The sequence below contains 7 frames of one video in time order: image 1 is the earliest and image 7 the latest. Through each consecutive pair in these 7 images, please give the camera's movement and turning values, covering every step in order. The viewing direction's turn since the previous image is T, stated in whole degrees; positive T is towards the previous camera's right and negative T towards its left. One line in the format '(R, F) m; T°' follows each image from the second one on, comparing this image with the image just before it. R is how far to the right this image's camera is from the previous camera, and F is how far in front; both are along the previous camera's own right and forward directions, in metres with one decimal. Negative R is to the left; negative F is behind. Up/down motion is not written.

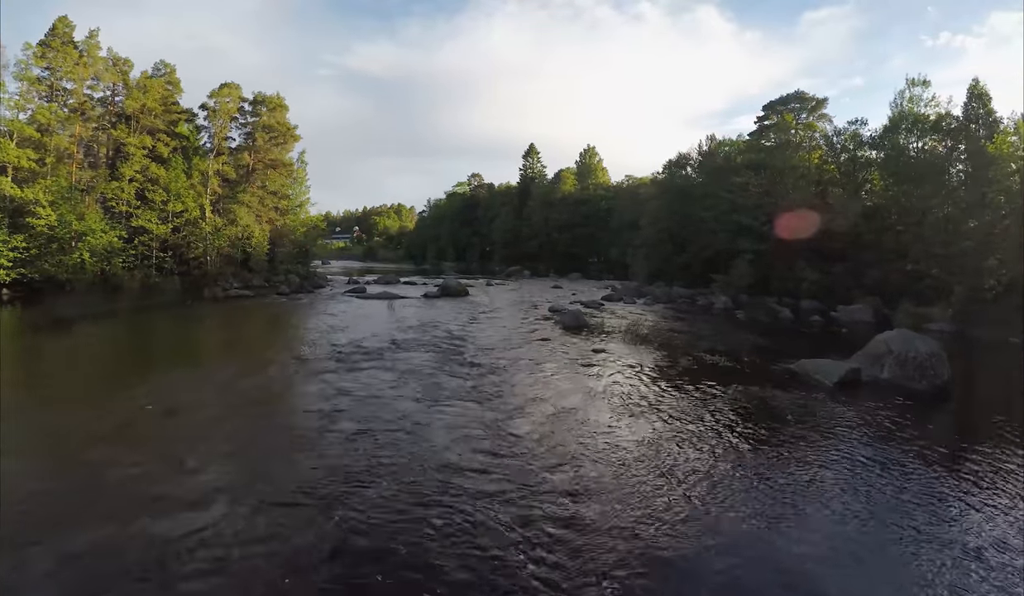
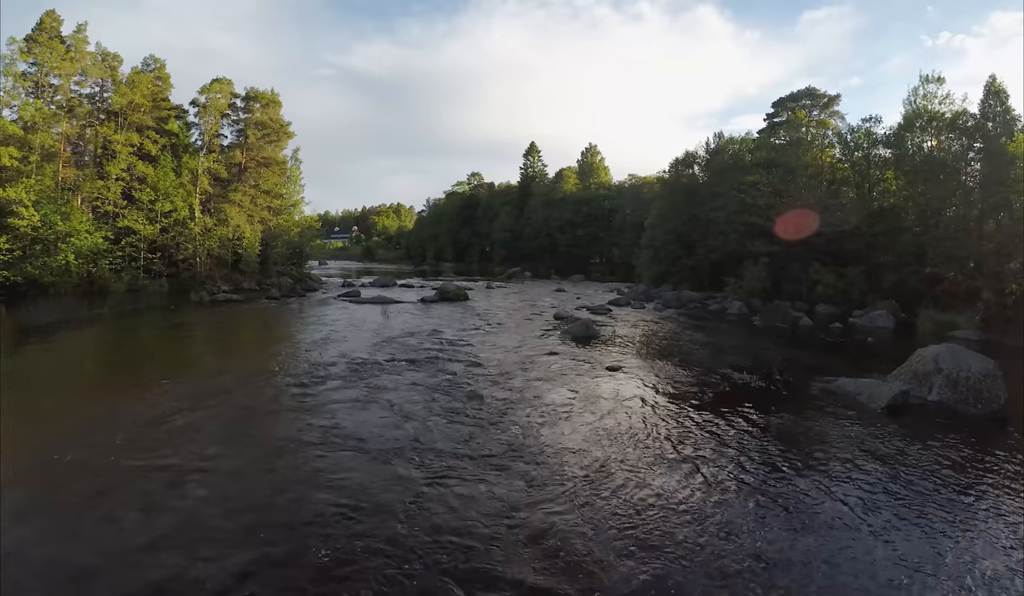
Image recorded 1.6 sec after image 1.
(-0.1, +1.5) m; 0°
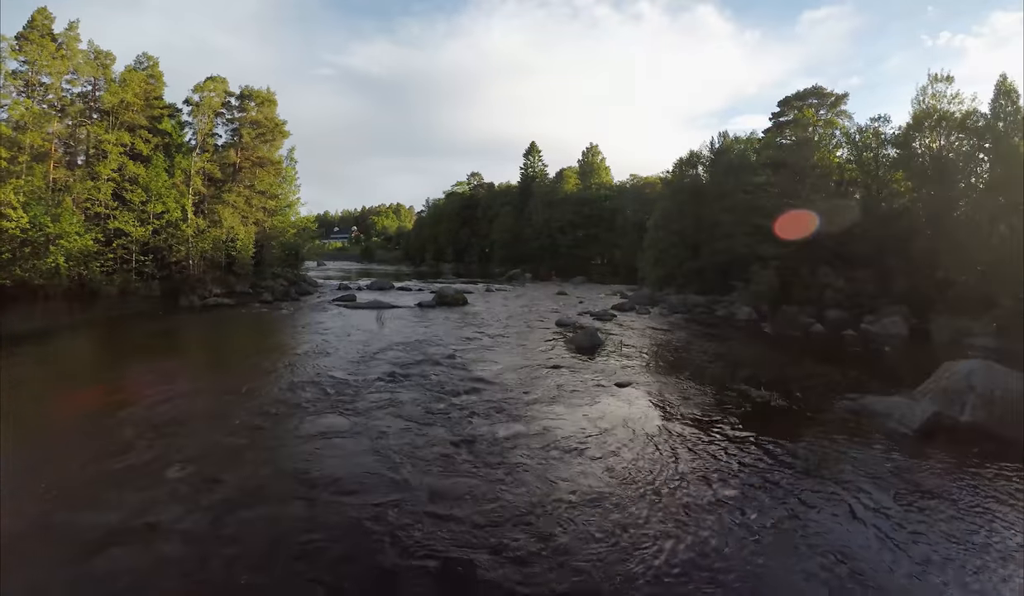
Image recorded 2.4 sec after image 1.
(0.0, +0.9) m; 0°
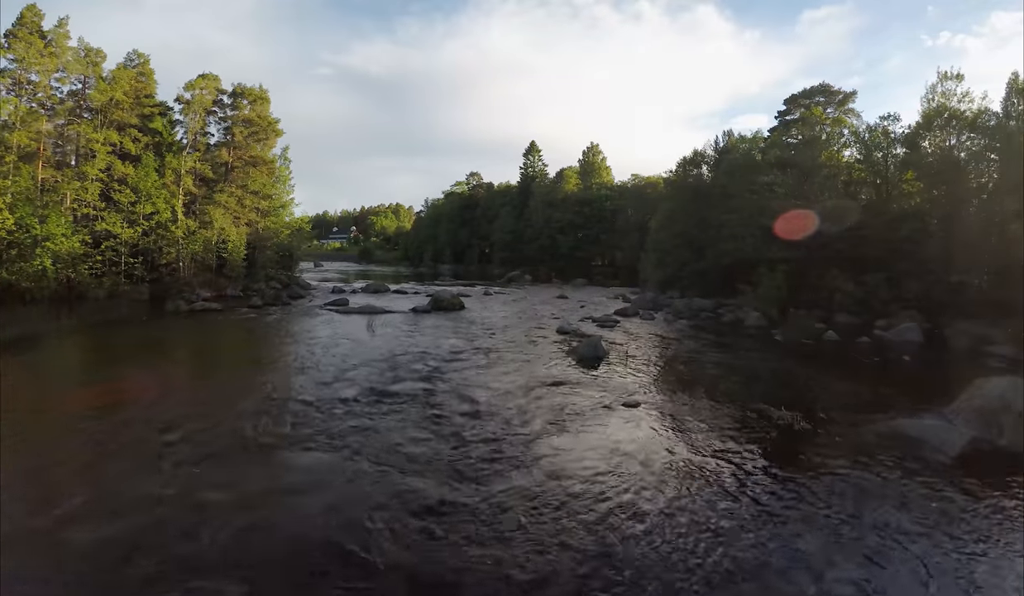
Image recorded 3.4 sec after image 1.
(+0.1, +1.0) m; 0°
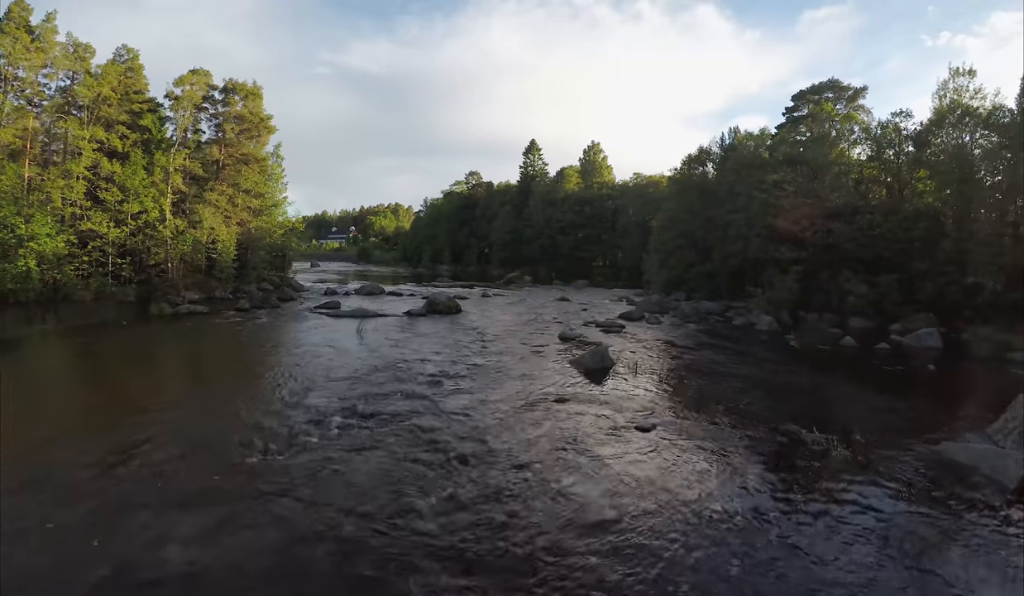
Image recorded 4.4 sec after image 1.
(0.0, +1.2) m; 0°
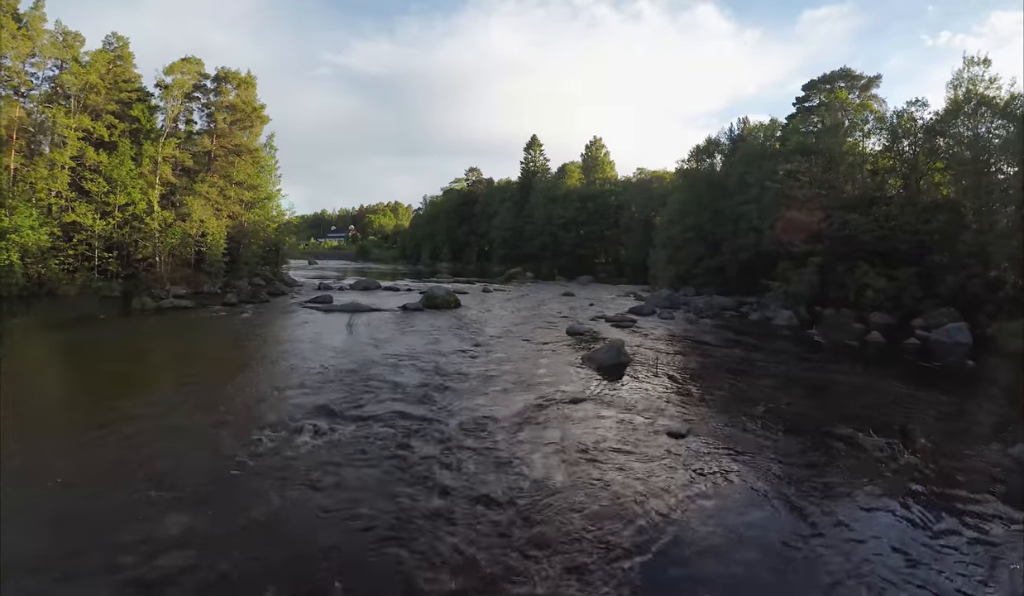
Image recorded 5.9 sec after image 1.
(-0.1, +1.4) m; 0°
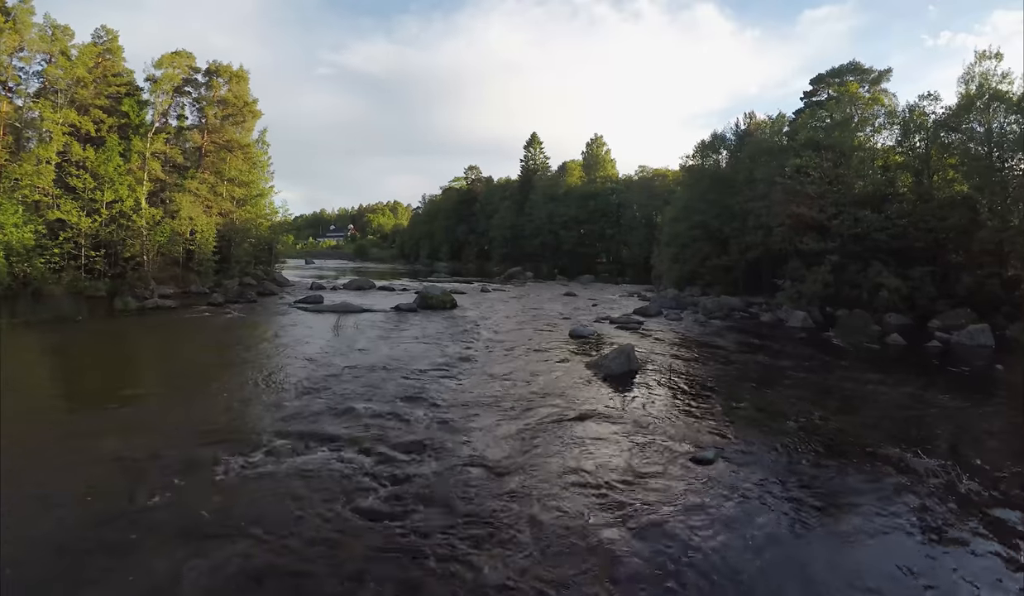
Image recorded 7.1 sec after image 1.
(0.0, +1.1) m; 0°
